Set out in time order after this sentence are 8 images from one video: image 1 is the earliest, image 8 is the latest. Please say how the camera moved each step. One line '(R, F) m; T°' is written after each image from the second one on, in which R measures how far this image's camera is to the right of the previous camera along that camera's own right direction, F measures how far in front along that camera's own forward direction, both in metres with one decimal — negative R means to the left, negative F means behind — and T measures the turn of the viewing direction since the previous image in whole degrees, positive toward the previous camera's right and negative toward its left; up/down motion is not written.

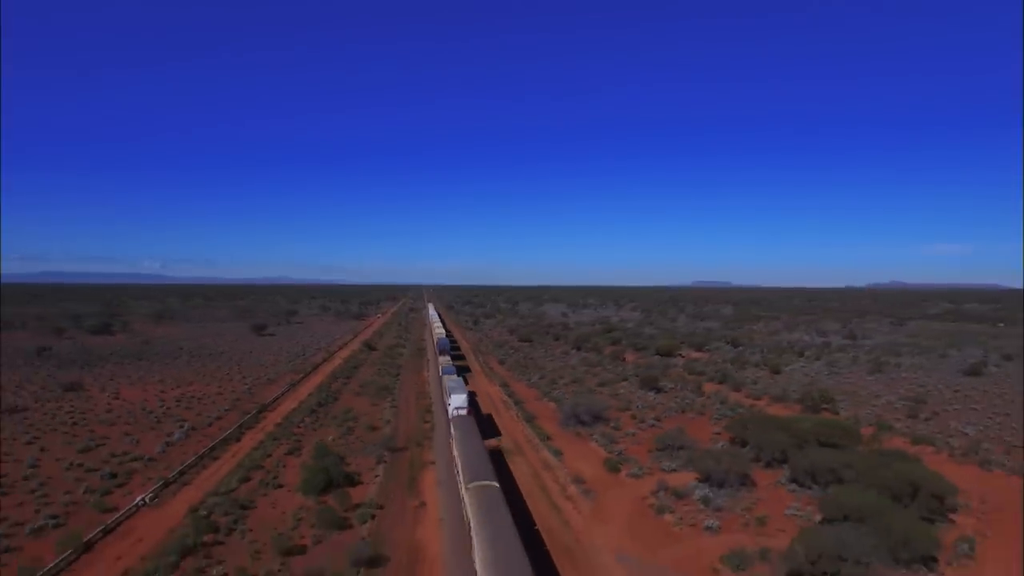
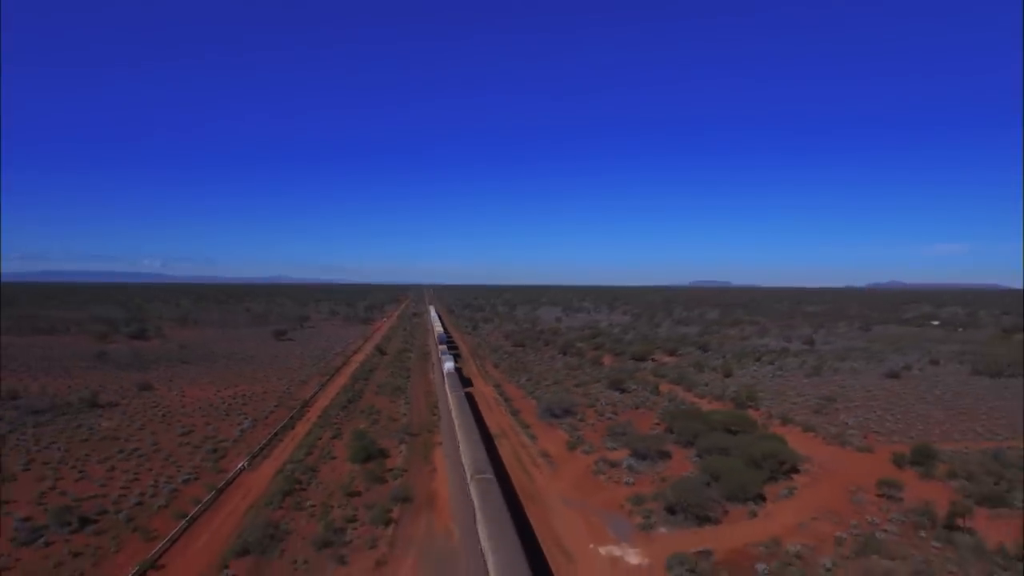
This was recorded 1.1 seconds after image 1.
(+0.3, -3.7) m; 0°
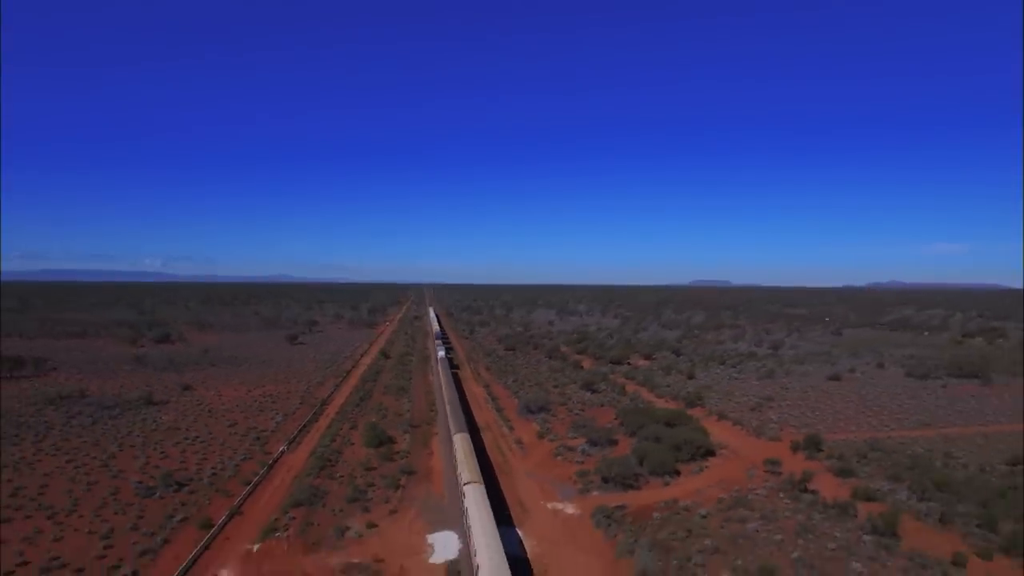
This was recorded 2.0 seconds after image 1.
(+0.5, -3.4) m; 0°
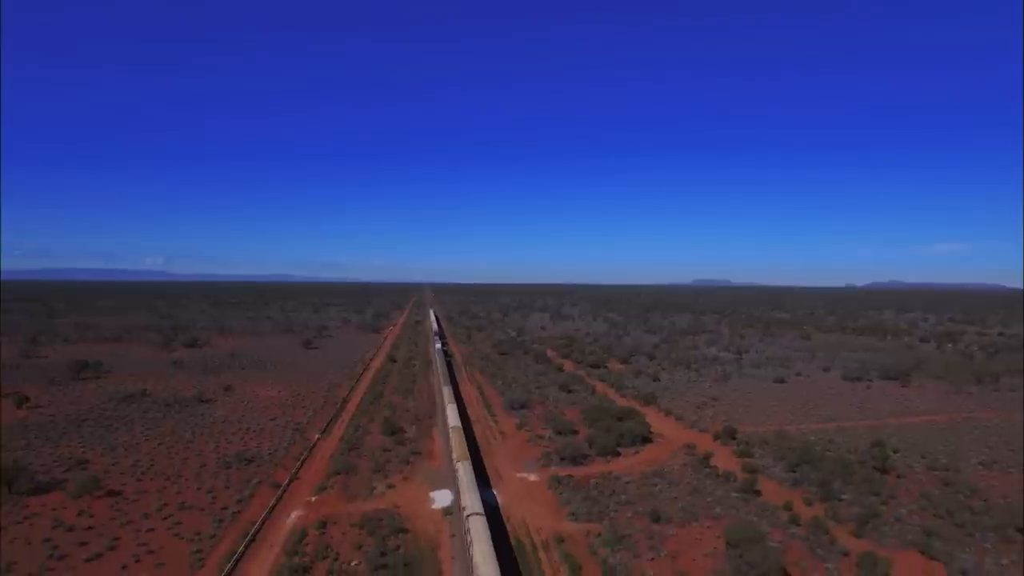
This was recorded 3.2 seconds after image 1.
(+0.6, -4.5) m; 0°
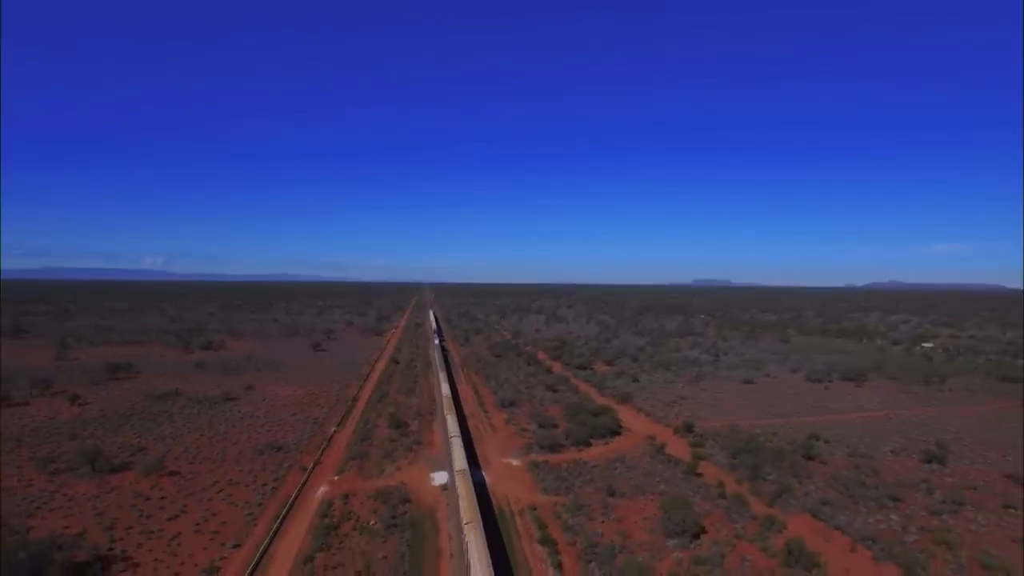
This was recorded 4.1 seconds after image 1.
(+0.4, -3.2) m; 0°
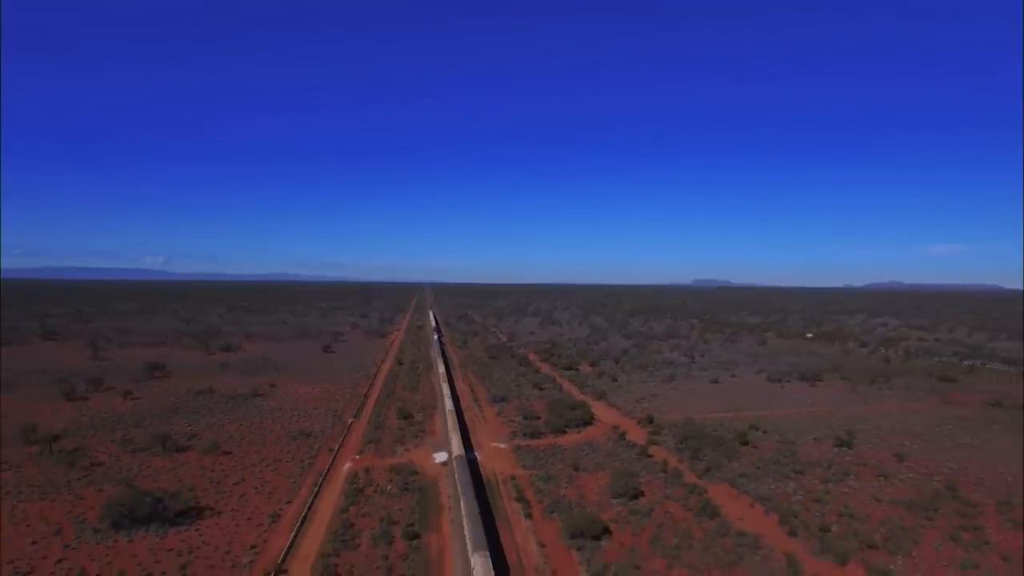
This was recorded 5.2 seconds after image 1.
(+0.5, -4.3) m; 0°
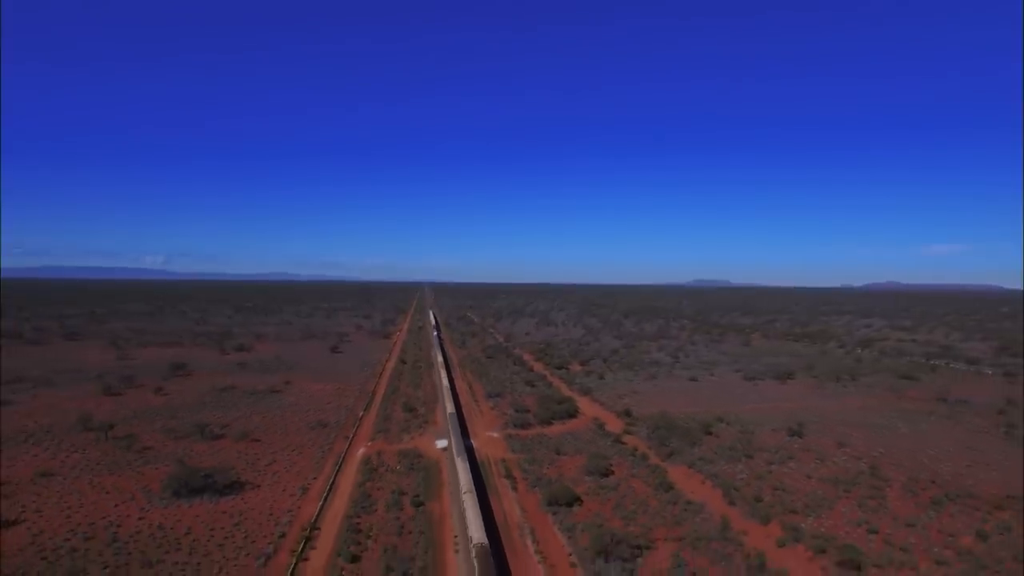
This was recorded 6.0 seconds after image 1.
(+0.3, -3.3) m; 0°
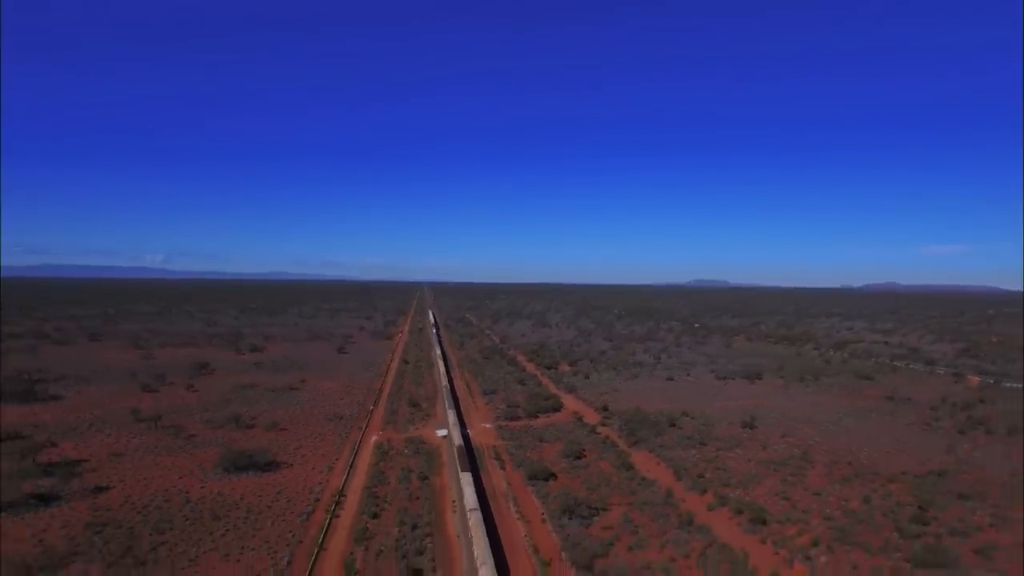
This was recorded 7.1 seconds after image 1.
(+0.4, -4.1) m; 0°
